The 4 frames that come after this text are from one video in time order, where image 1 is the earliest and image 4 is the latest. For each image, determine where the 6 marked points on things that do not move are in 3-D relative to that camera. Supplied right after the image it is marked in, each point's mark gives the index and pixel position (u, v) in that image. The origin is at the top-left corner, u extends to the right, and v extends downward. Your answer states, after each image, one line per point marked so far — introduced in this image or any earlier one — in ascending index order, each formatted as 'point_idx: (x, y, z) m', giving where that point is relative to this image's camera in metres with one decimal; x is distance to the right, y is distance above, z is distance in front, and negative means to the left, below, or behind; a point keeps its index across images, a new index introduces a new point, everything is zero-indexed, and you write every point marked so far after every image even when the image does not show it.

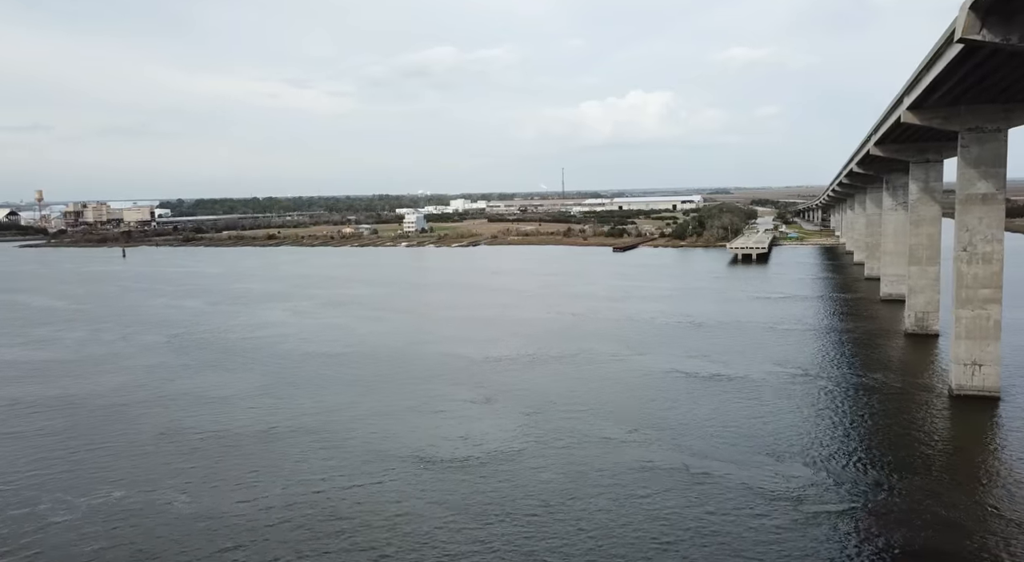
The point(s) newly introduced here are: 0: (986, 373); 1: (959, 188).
0: (+11.0, -2.2, +16.7) m
1: (+10.4, +2.2, +16.8) m
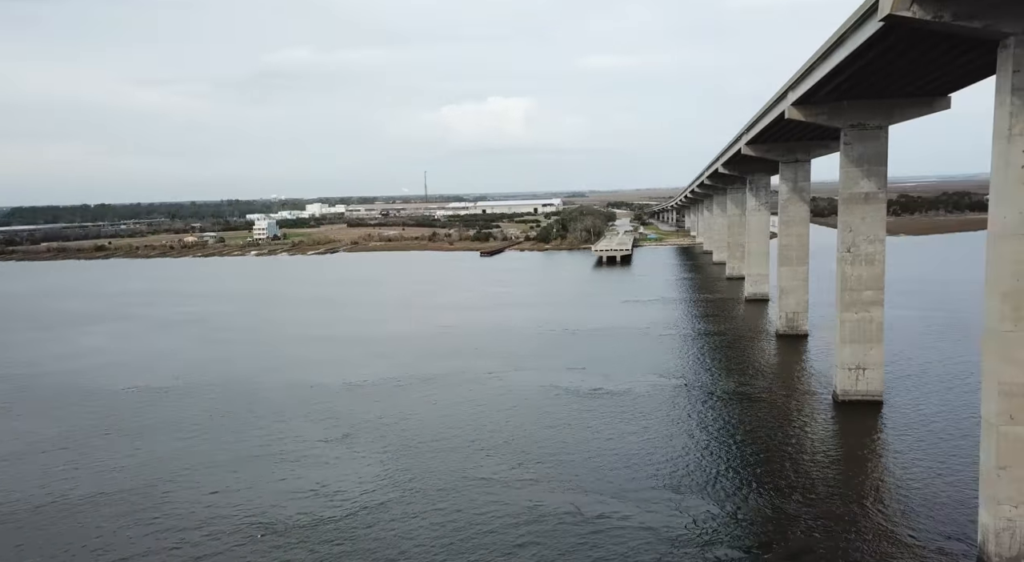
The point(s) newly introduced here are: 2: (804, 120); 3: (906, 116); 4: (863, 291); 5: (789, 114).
0: (+8.1, -2.2, +16.2) m
1: (+7.4, +2.1, +16.2) m
2: (+7.0, +3.8, +17.1) m
3: (+8.7, +3.6, +15.9) m
4: (+7.8, -0.2, +16.0) m
5: (+6.6, +4.0, +17.4) m
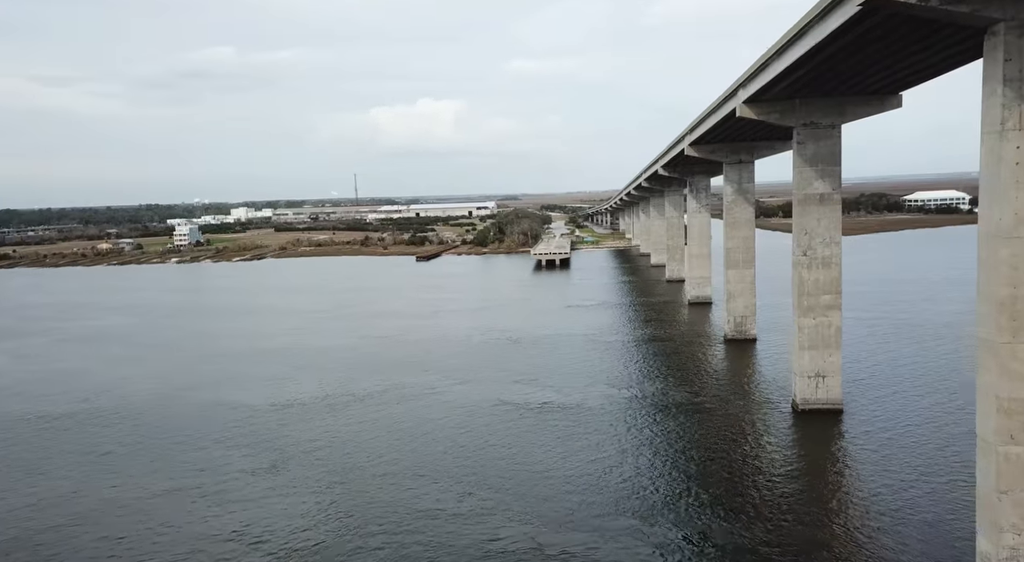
0: (+6.9, -2.3, +15.7) m
1: (+6.2, +2.0, +15.6) m
2: (+5.6, +3.7, +16.5) m
3: (+7.4, +3.6, +15.5) m
4: (+6.6, -0.3, +15.5) m
5: (+5.2, +3.9, +16.7) m
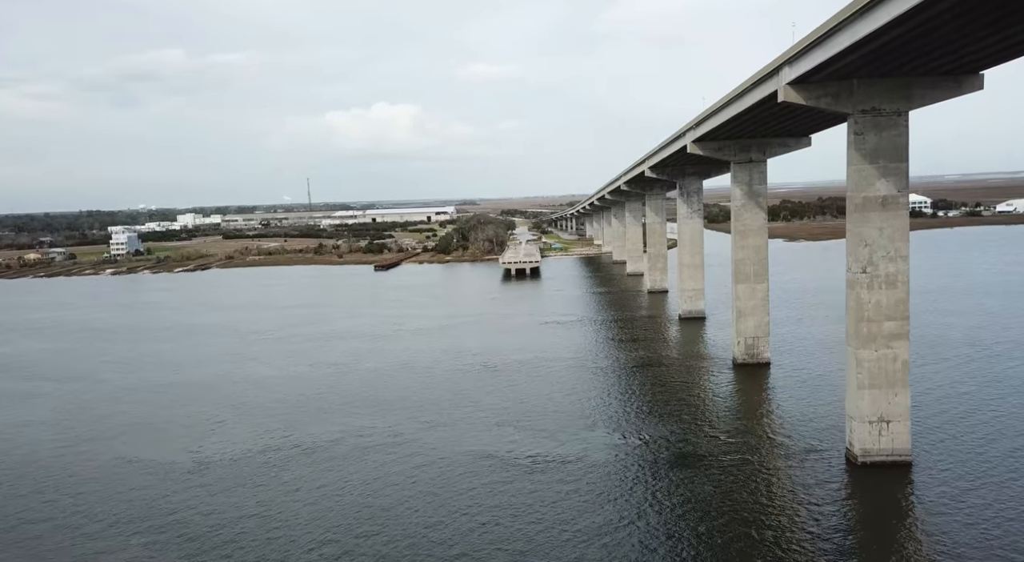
0: (+6.7, -2.7, +12.8) m
1: (+6.0, +1.6, +12.6) m
2: (+5.4, +3.3, +13.6) m
3: (+7.2, +3.2, +12.6) m
4: (+6.4, -0.7, +12.5) m
5: (+5.0, +3.5, +13.7) m
